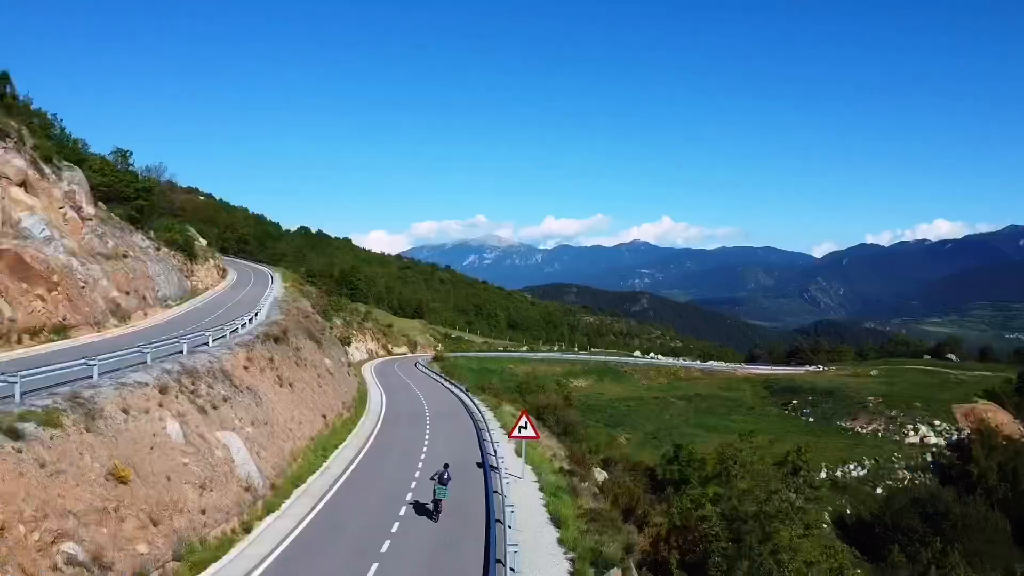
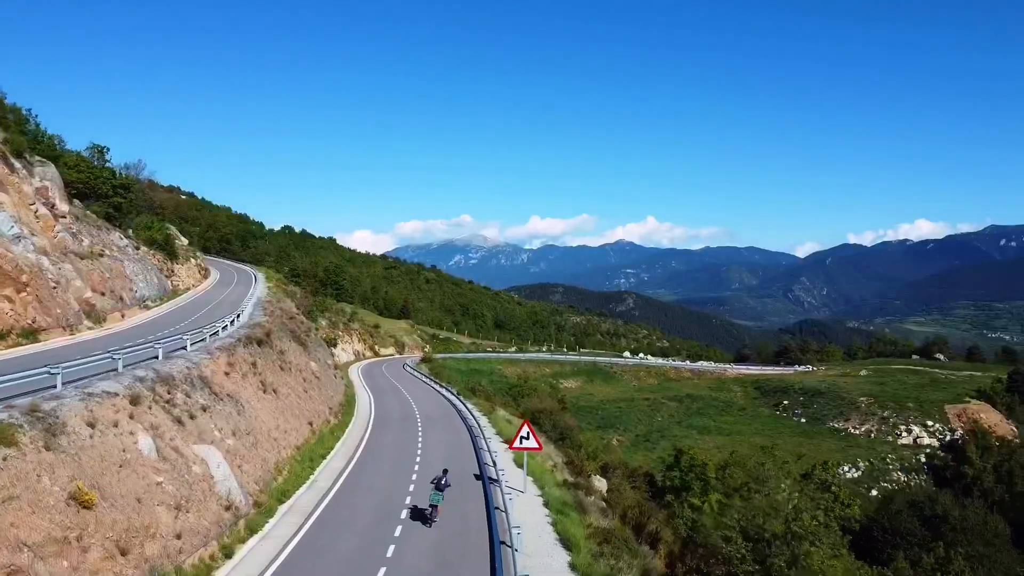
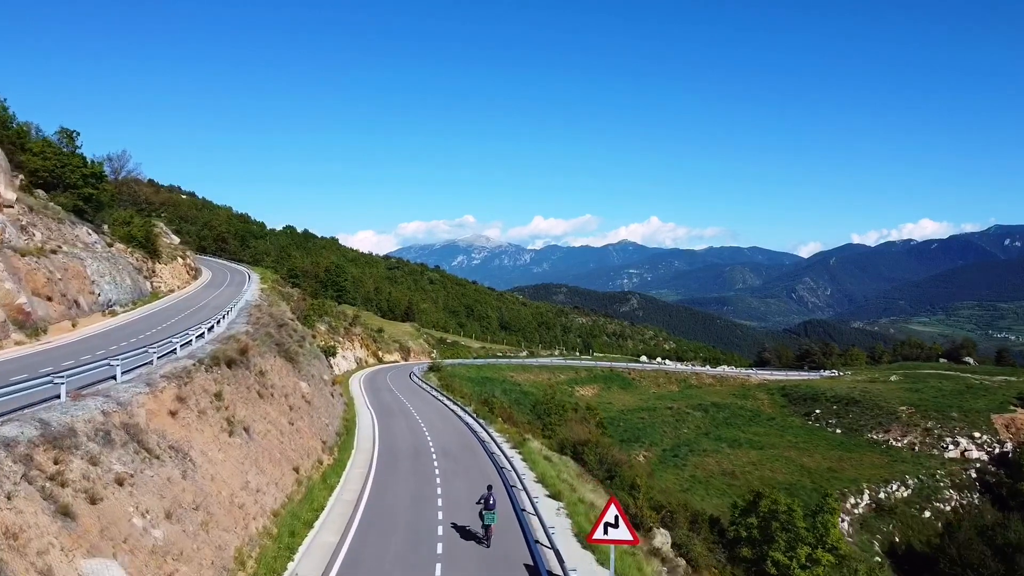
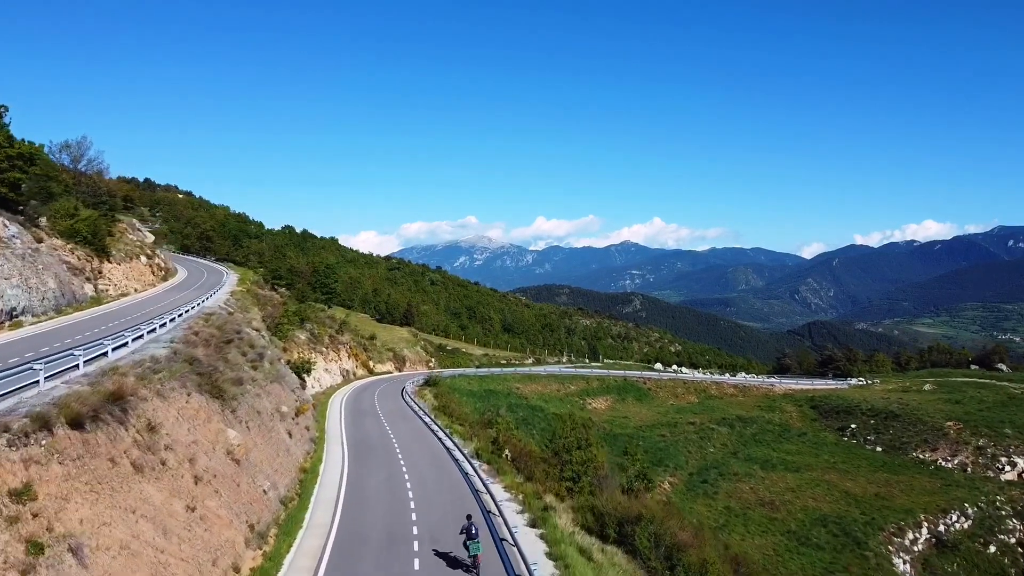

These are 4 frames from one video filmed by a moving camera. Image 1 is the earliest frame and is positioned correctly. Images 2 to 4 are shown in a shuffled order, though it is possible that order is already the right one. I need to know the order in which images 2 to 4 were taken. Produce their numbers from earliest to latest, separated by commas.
2, 3, 4
